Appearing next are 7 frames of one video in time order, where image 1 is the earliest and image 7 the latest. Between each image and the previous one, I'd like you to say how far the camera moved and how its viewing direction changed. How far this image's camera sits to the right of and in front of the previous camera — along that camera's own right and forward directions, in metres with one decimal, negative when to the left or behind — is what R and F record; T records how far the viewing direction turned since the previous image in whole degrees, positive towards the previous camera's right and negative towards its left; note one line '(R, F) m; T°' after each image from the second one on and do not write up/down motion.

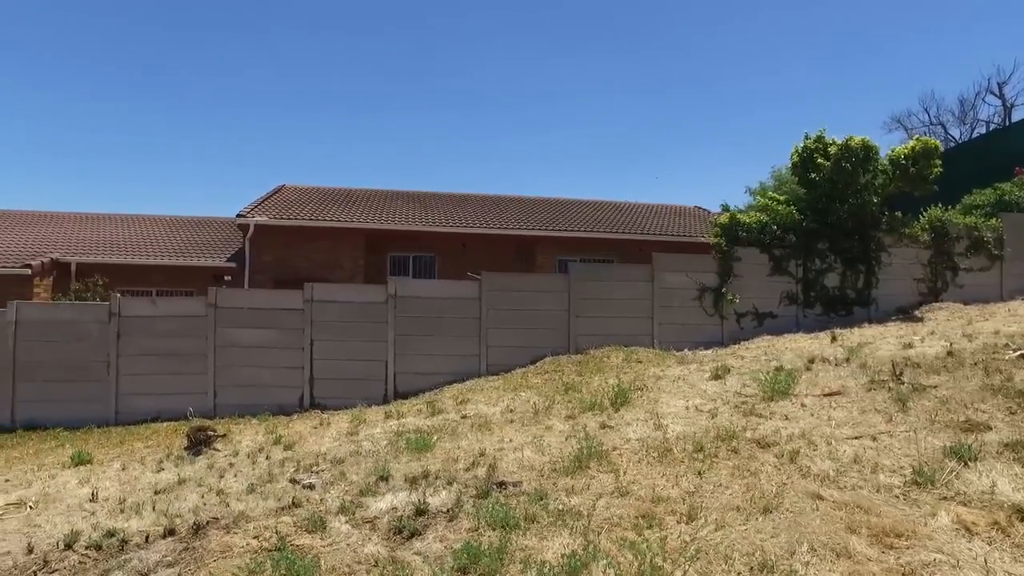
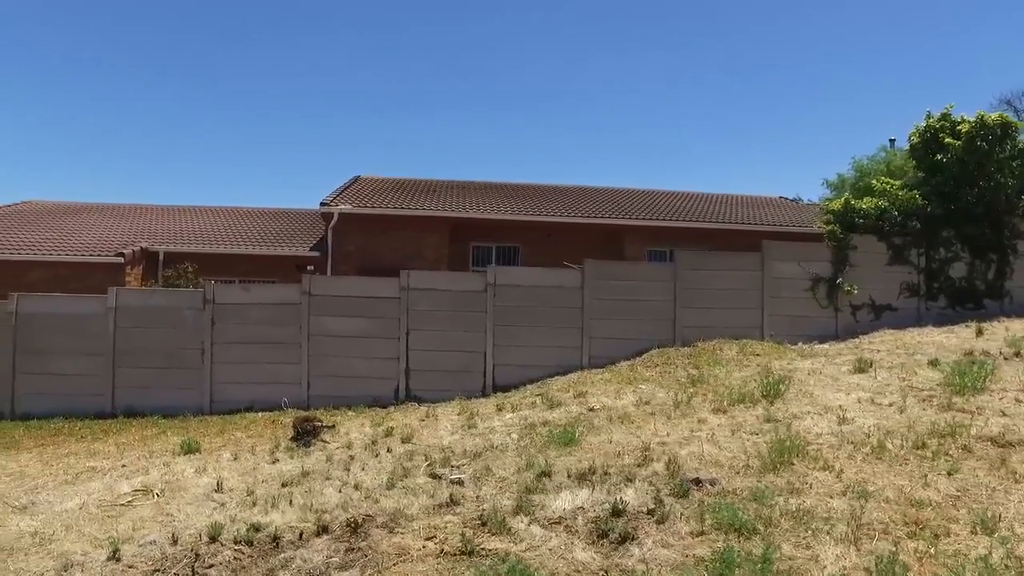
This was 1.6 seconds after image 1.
(-0.9, +0.5) m; -3°
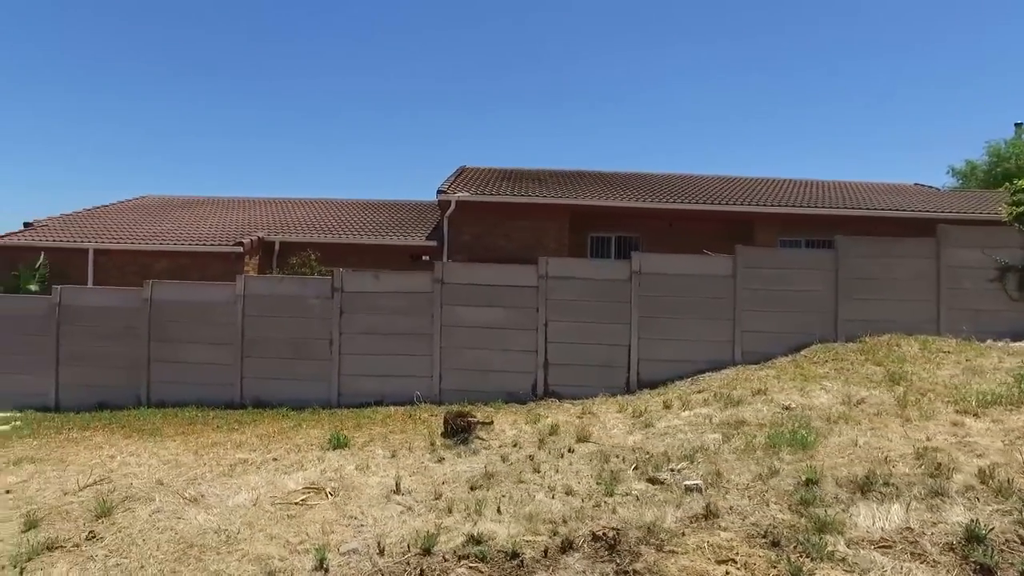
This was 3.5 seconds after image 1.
(-1.1, +0.7) m; -5°
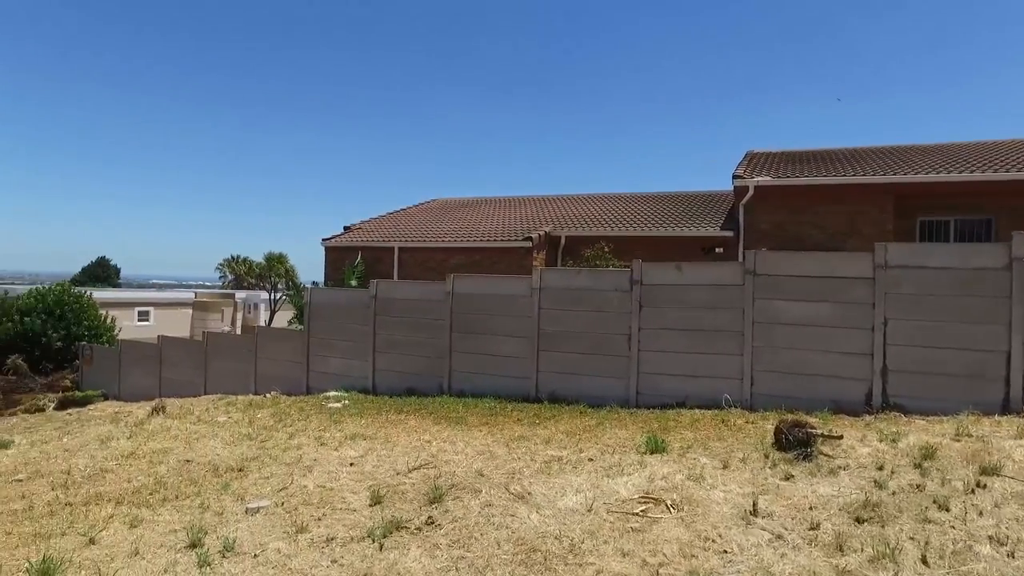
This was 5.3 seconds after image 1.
(-0.7, +0.6) m; -20°
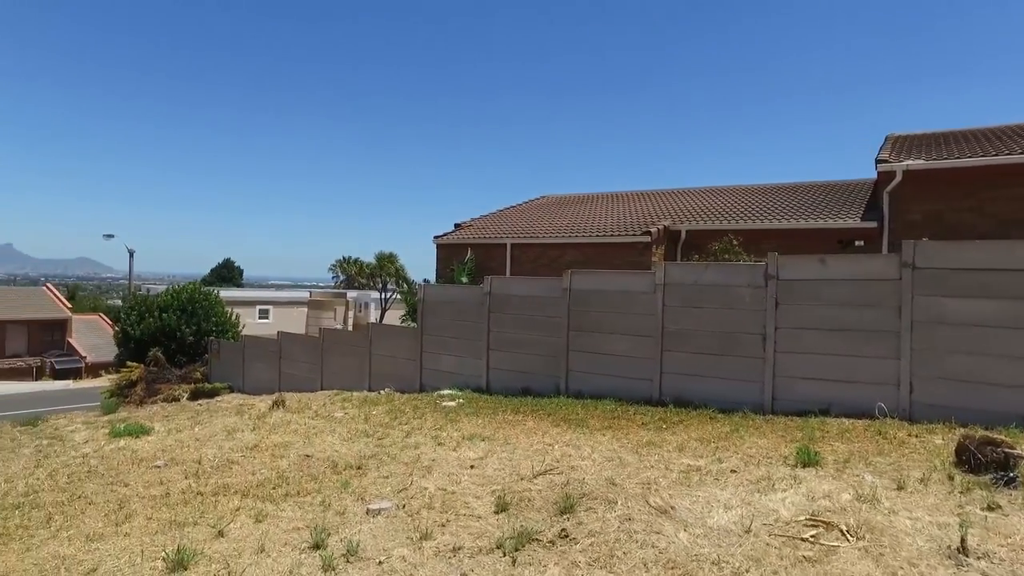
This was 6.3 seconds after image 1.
(-0.3, +0.4) m; -8°
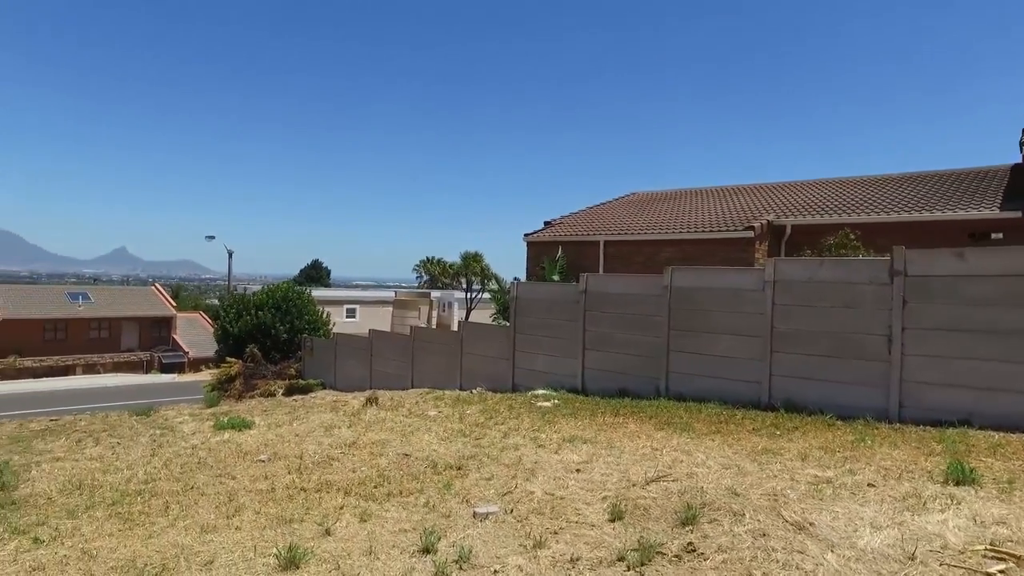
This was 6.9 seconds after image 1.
(-0.2, +0.3) m; -6°
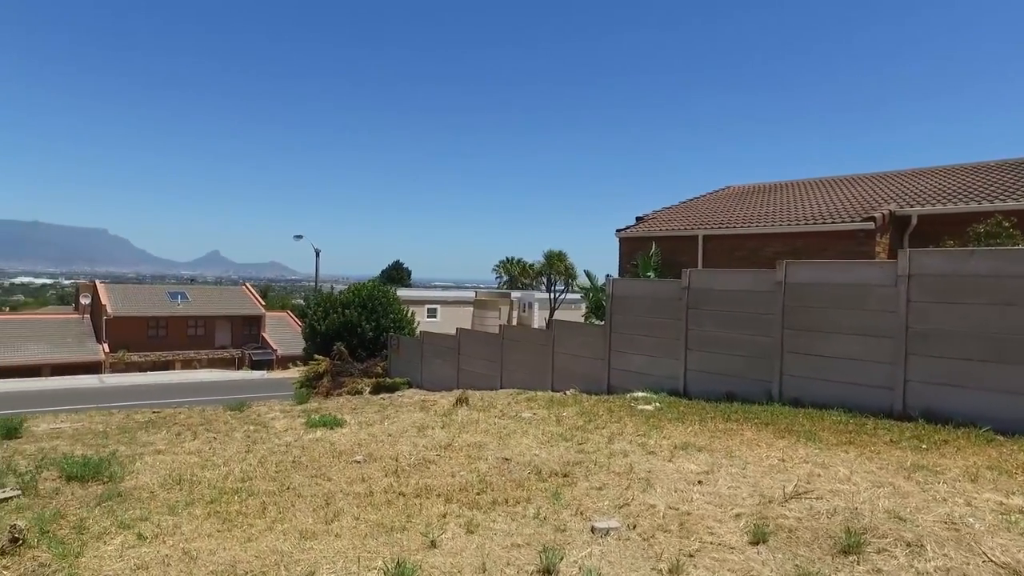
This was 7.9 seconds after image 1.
(-0.3, +0.5) m; -6°
